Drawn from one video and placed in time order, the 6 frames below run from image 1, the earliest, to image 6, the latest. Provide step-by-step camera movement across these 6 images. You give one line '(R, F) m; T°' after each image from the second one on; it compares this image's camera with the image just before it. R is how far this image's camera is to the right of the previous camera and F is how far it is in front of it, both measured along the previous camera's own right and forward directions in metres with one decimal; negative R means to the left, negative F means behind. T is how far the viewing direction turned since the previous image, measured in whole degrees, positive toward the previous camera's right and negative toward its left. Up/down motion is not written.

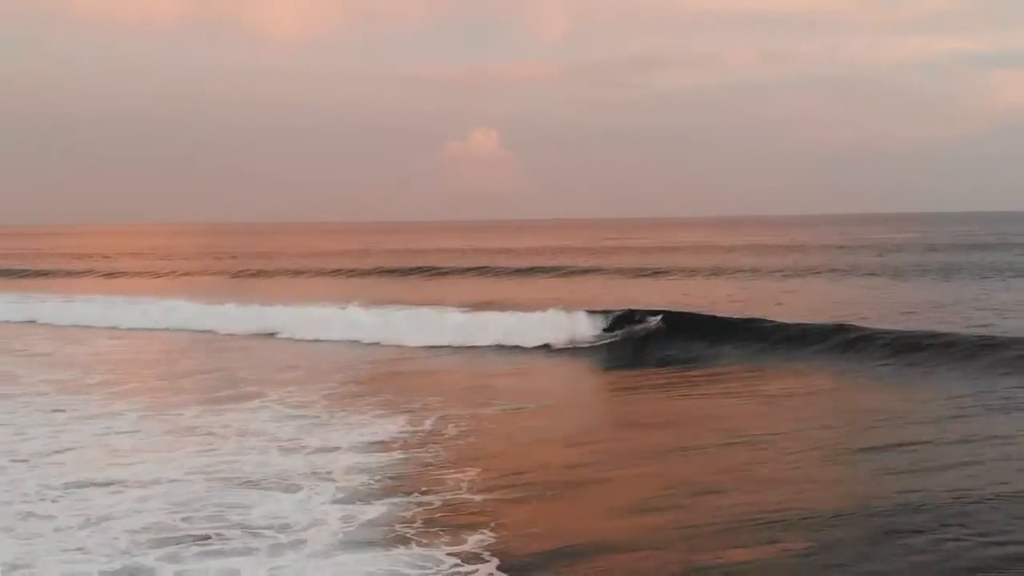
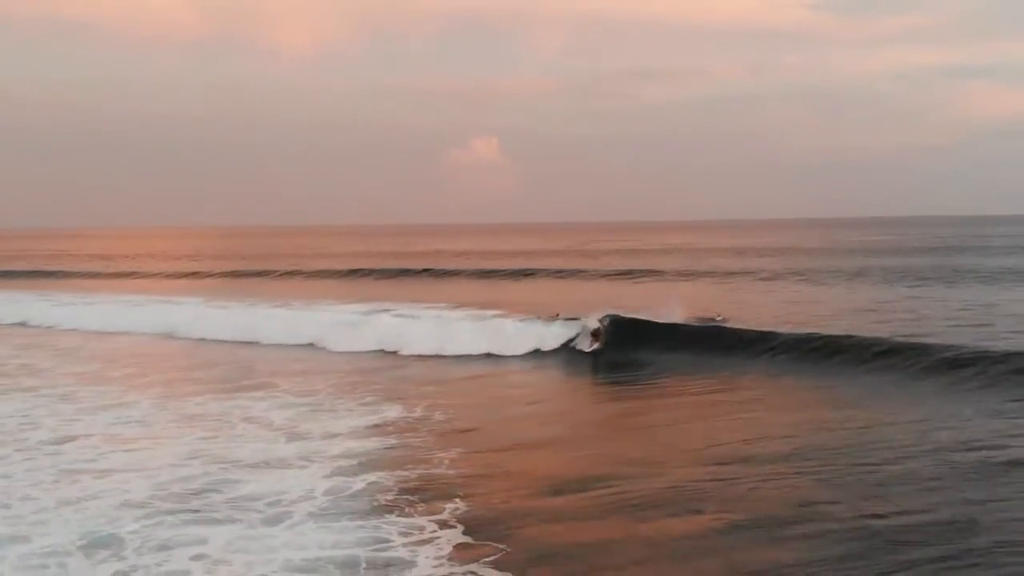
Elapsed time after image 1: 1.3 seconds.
(+0.6, -0.8) m; -1°
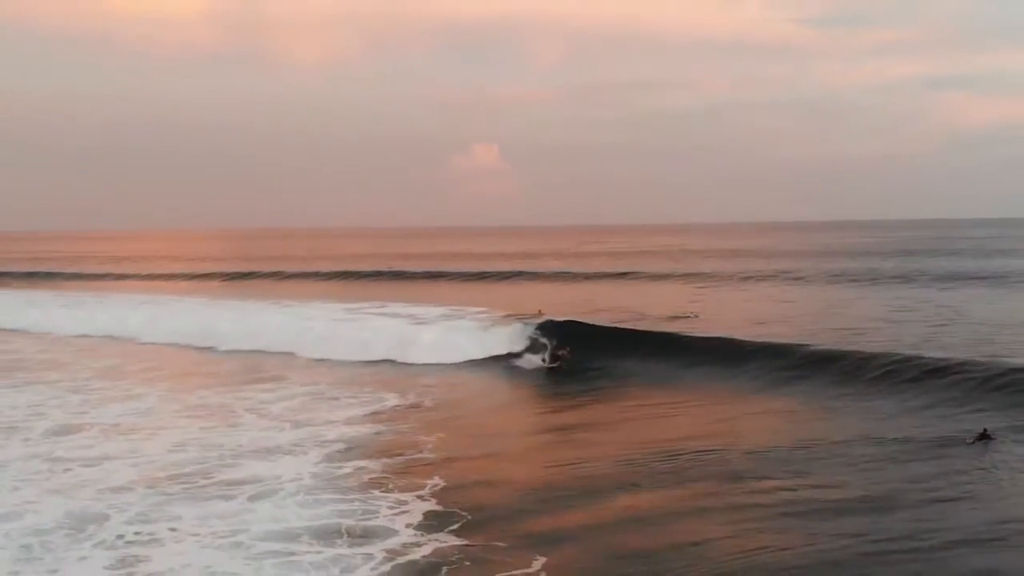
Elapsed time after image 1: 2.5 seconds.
(+0.4, -0.9) m; -1°
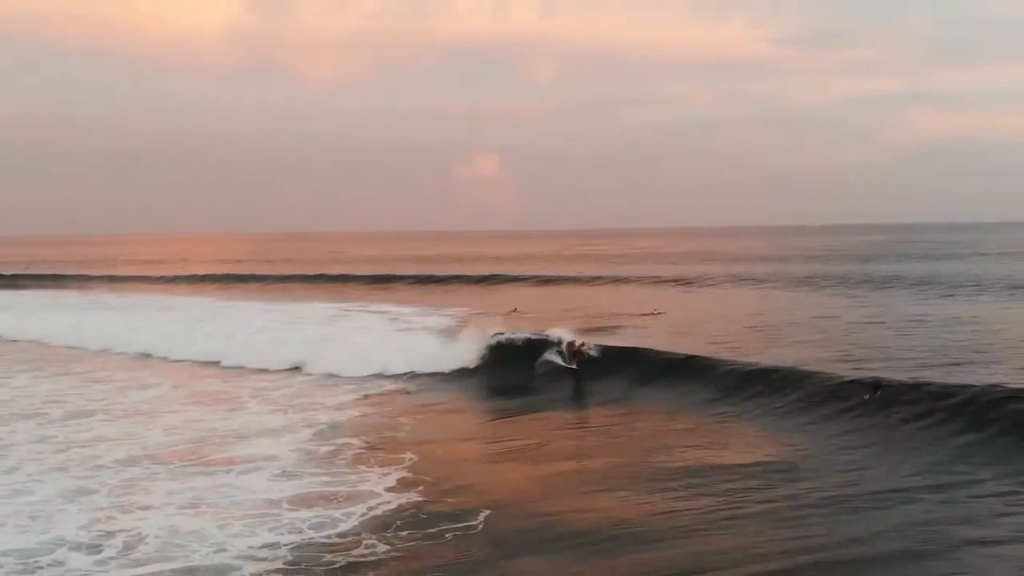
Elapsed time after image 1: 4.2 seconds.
(+0.7, -1.2) m; -1°
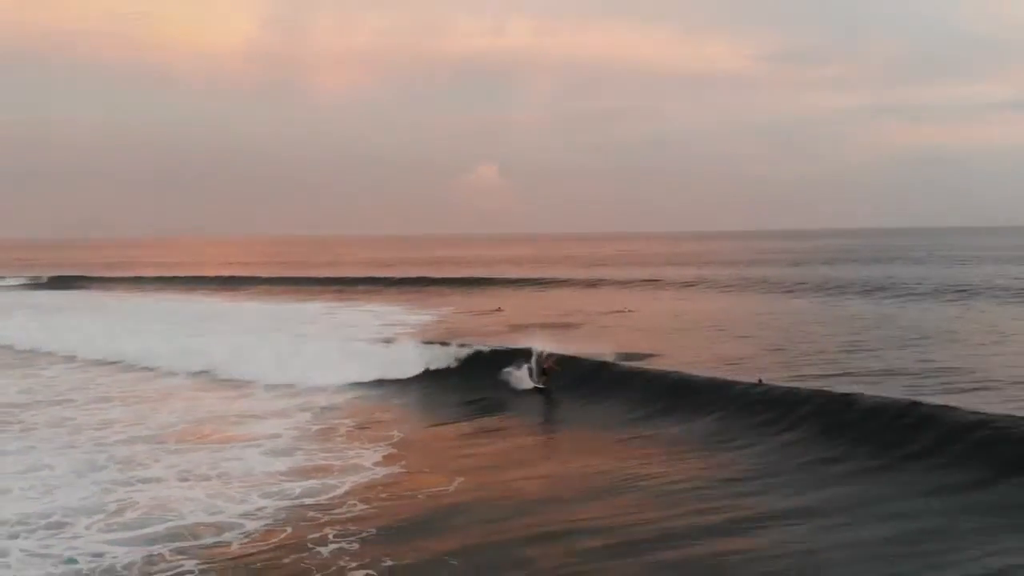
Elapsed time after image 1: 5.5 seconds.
(+0.6, -1.1) m; -1°
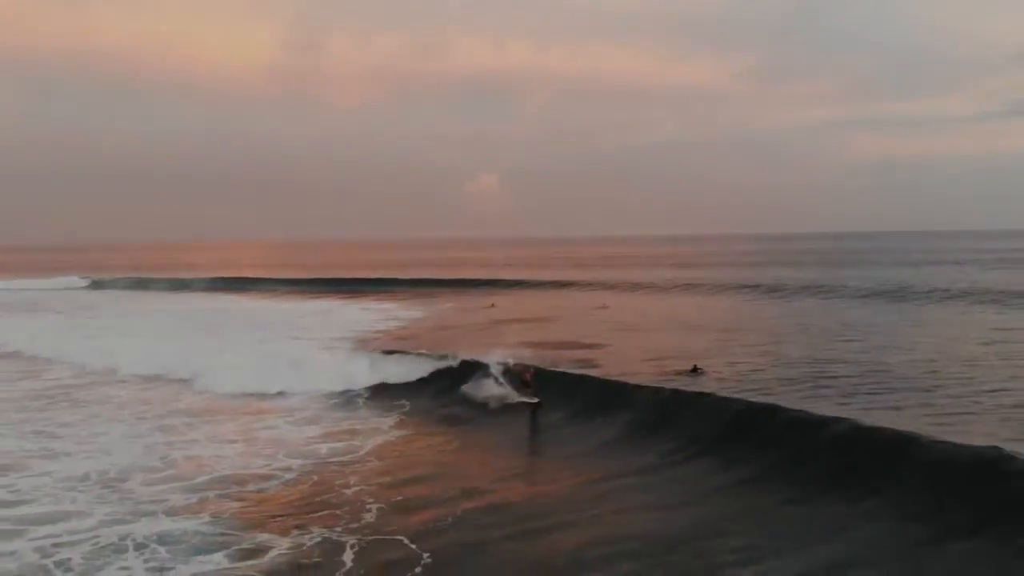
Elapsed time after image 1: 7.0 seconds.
(+0.3, -1.8) m; 0°
